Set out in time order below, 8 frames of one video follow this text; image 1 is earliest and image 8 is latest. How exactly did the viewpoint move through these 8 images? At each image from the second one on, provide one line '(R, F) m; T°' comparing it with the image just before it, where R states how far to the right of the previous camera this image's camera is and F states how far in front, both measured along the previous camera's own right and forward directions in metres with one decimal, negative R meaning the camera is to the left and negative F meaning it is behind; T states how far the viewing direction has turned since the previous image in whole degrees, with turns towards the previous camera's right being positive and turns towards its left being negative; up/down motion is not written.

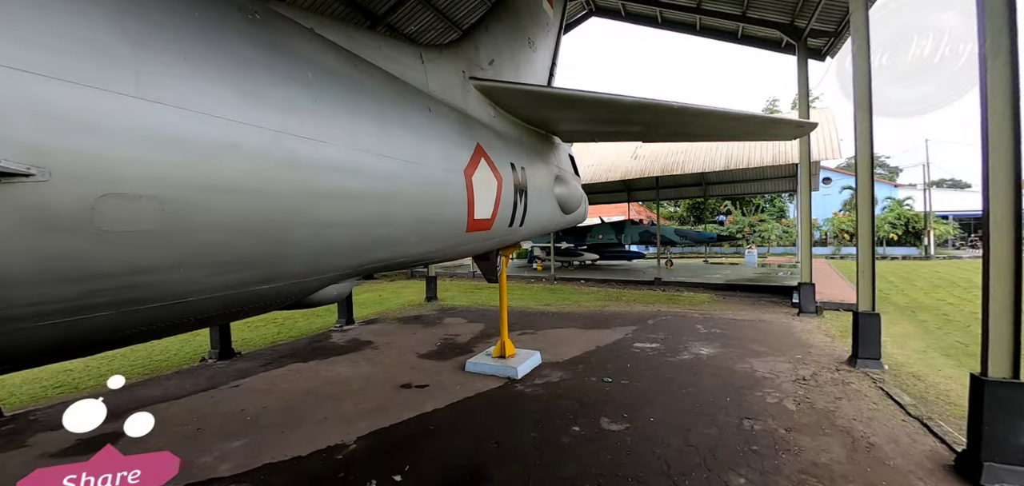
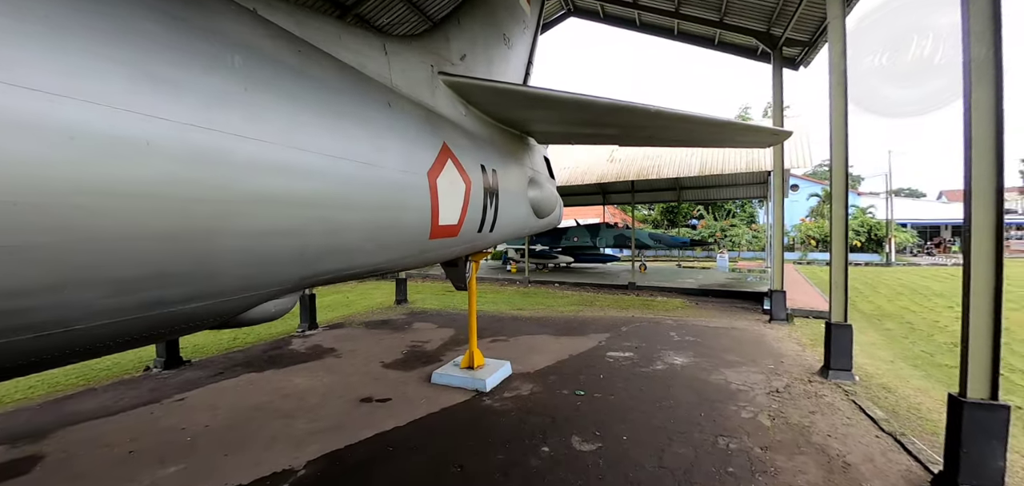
(+0.1, +0.2) m; +3°
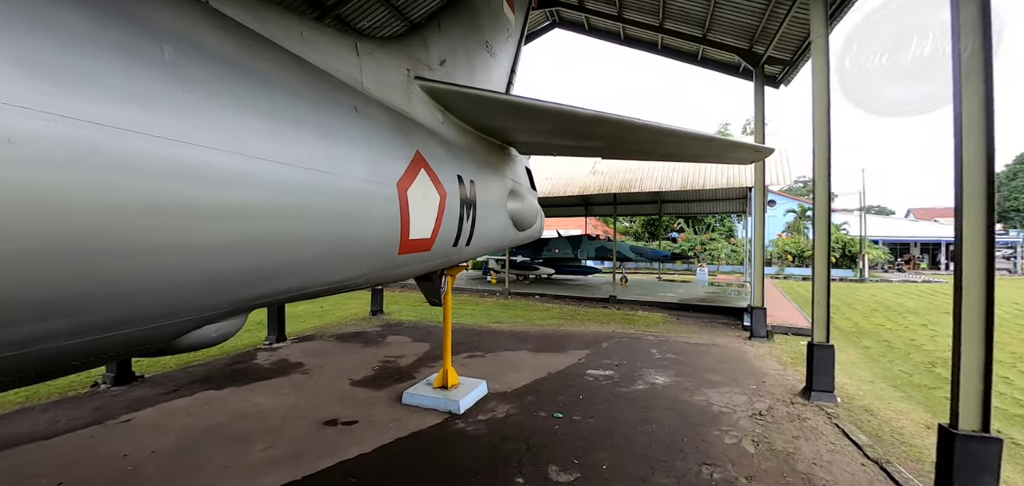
(0.0, +0.1) m; +2°
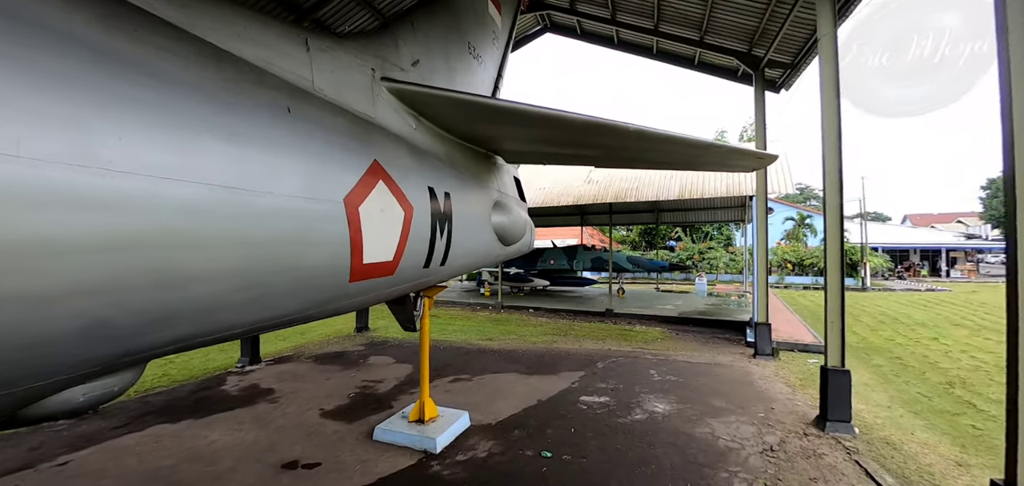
(+0.1, +0.3) m; 0°
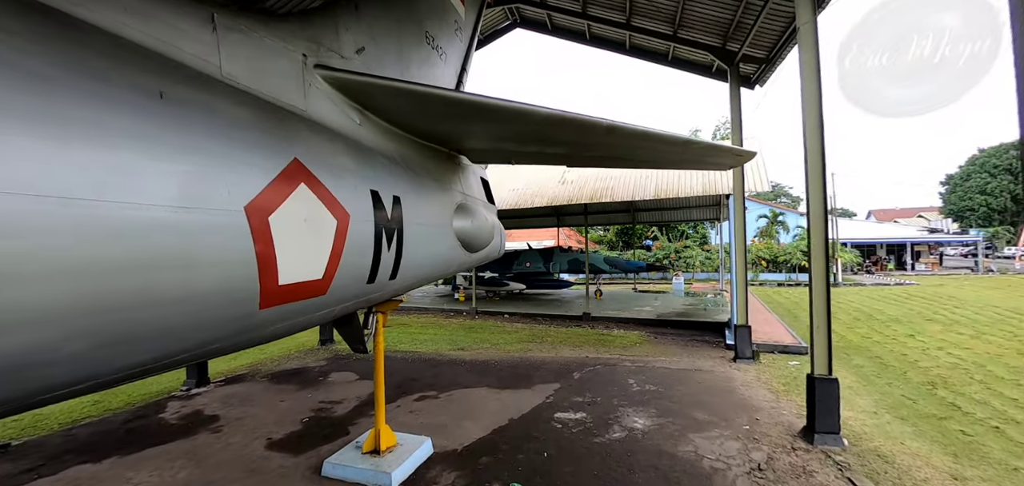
(+0.1, +0.3) m; +3°
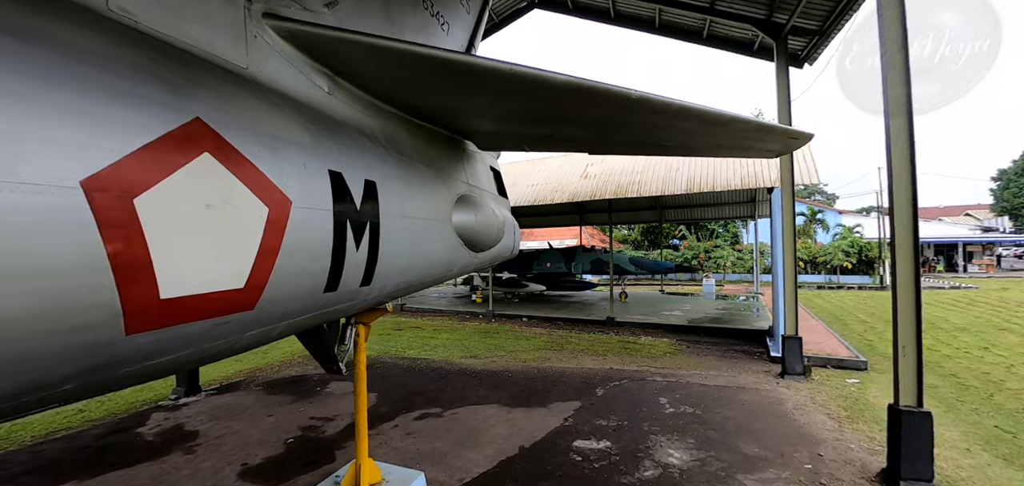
(+0.1, +0.5) m; -3°
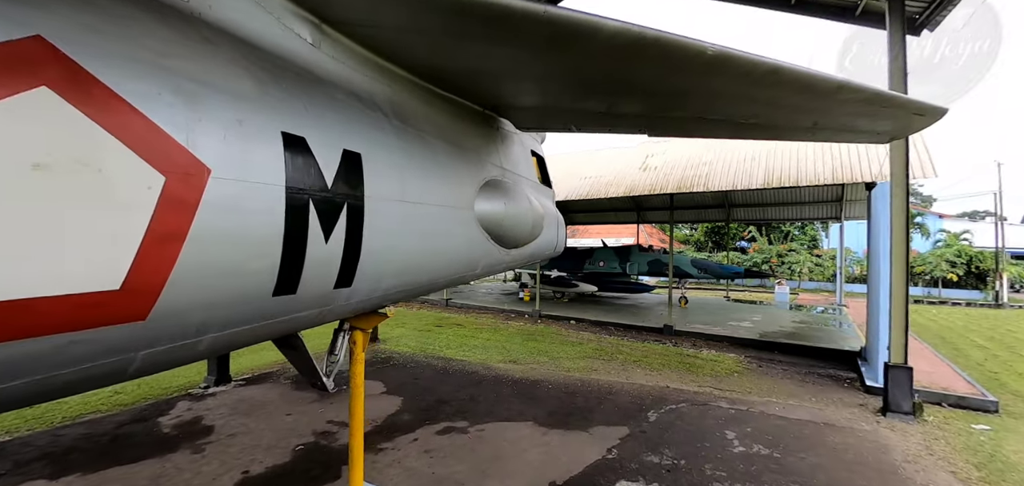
(+0.1, +0.4) m; -7°
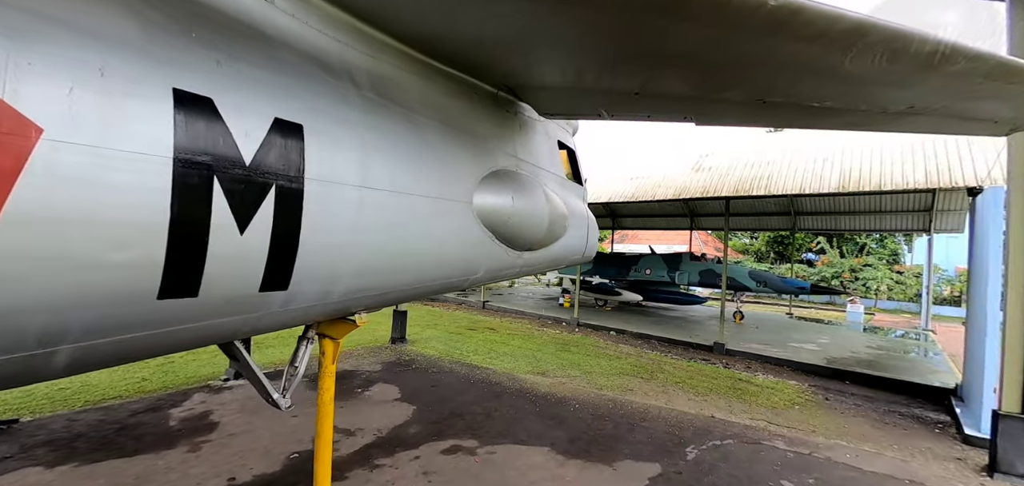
(+0.2, +0.3) m; -7°
